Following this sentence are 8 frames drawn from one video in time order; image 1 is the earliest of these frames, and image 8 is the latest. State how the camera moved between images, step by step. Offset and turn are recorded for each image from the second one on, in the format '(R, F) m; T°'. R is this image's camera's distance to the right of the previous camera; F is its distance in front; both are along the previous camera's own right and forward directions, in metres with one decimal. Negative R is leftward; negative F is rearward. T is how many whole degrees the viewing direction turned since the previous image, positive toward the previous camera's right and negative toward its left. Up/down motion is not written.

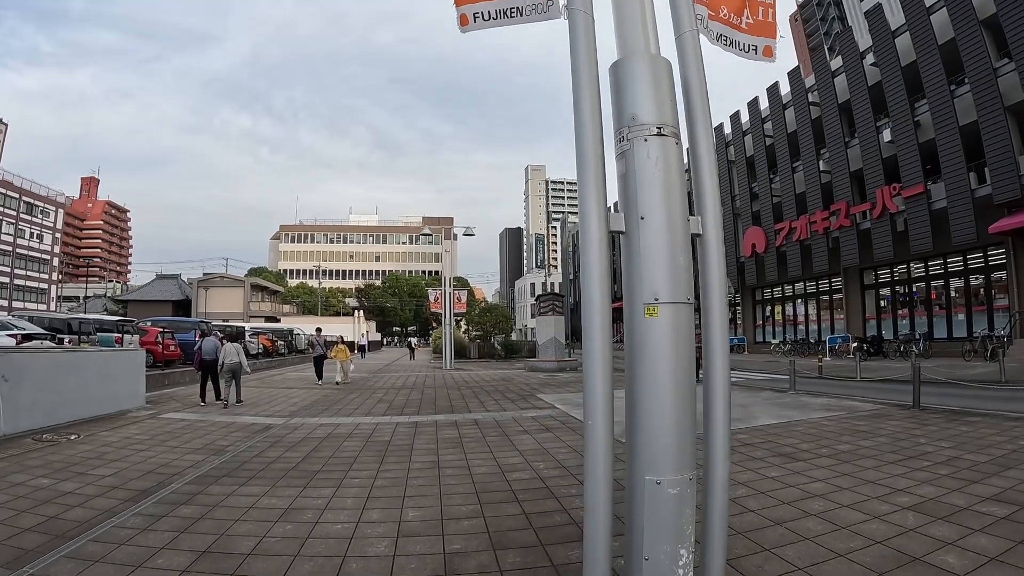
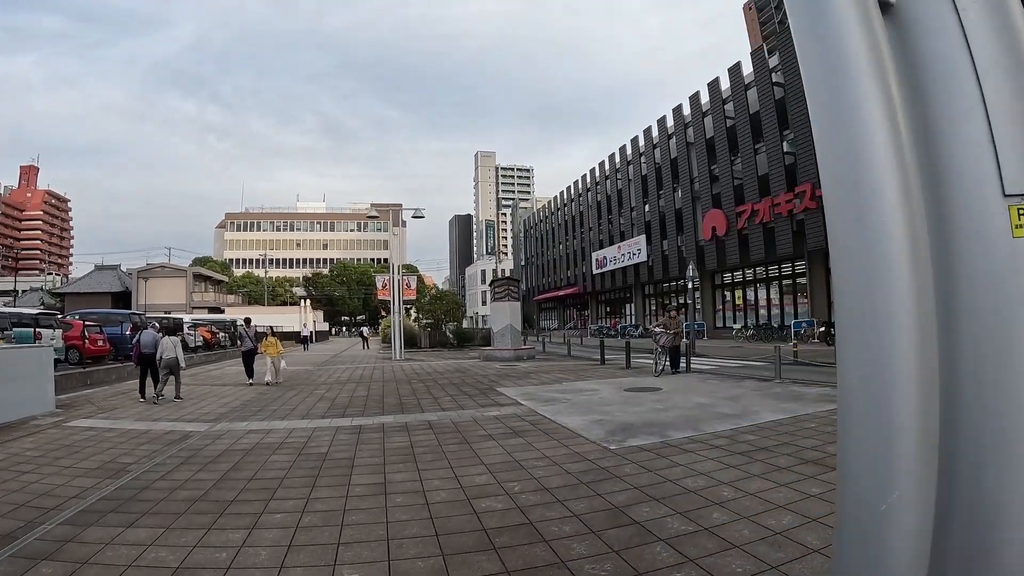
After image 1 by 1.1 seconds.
(-0.2, +1.5) m; +5°
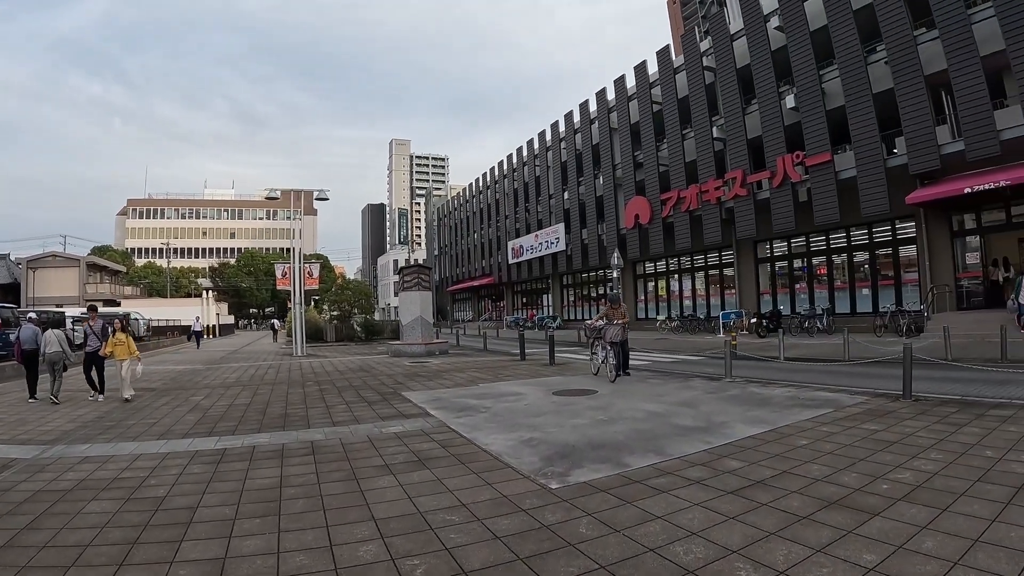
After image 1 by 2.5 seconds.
(+0.1, +2.0) m; +9°
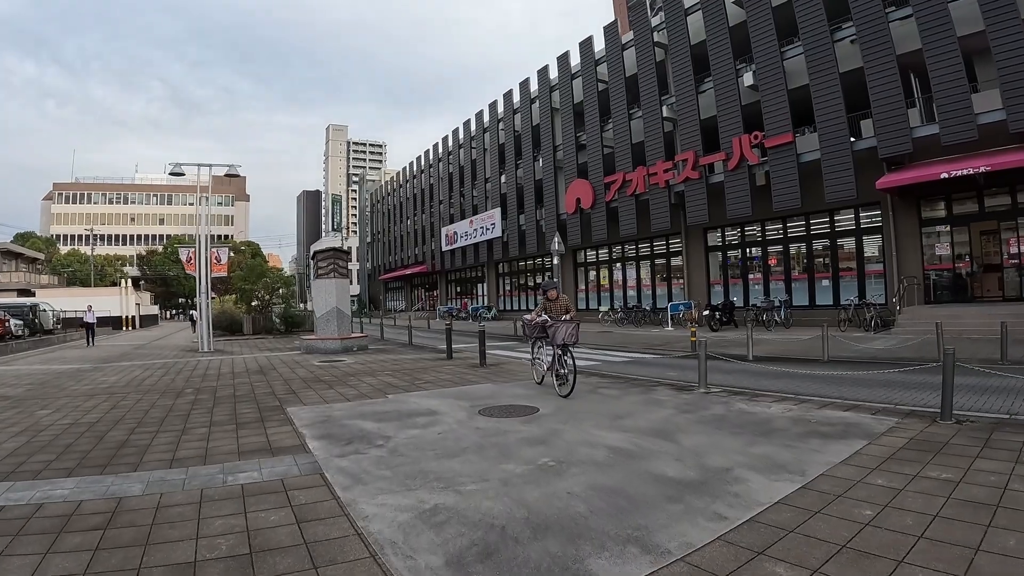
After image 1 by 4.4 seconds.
(+0.3, +2.2) m; +6°
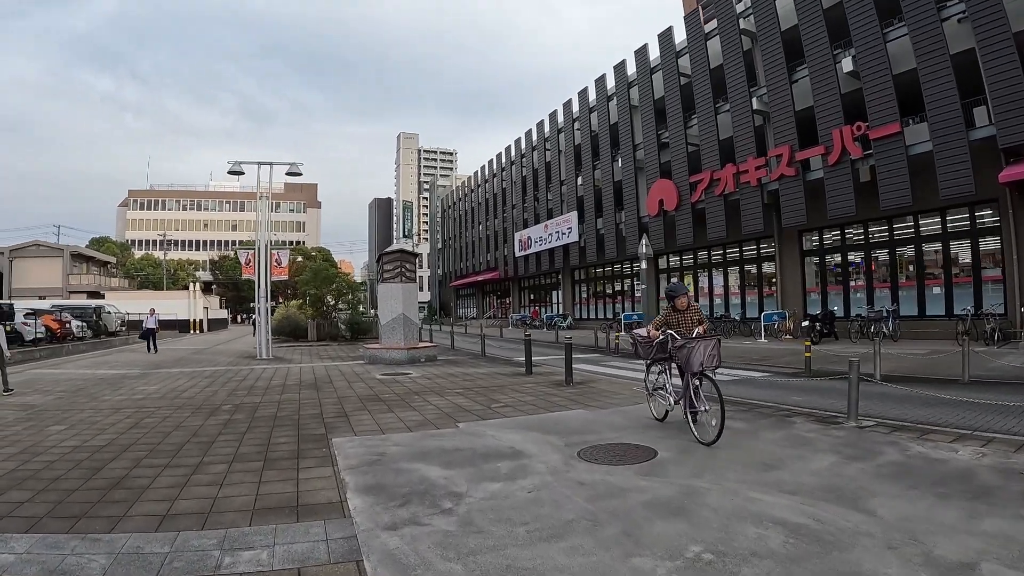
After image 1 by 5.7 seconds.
(-0.4, +1.6) m; -7°
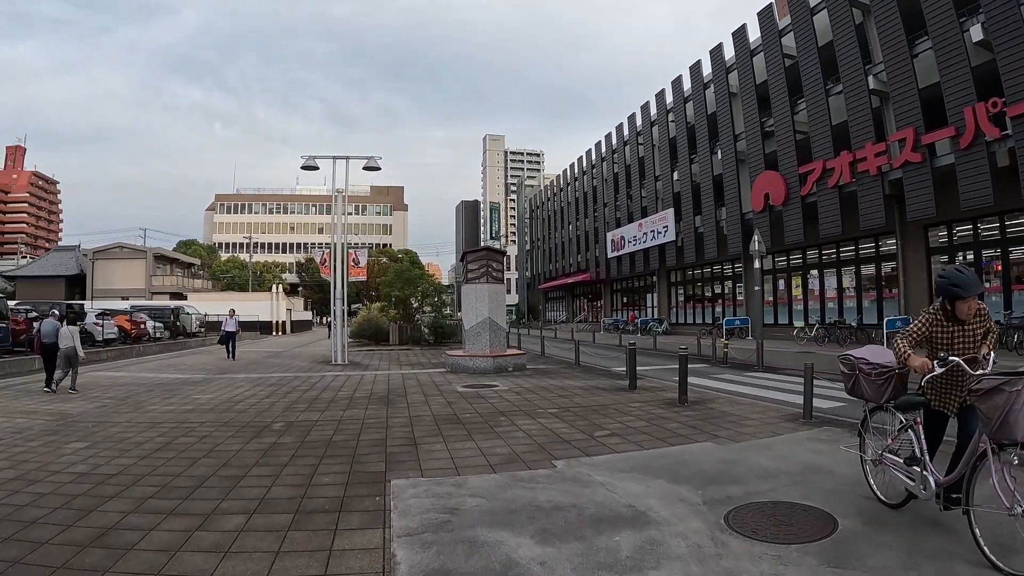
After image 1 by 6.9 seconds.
(-0.3, +1.3) m; -8°
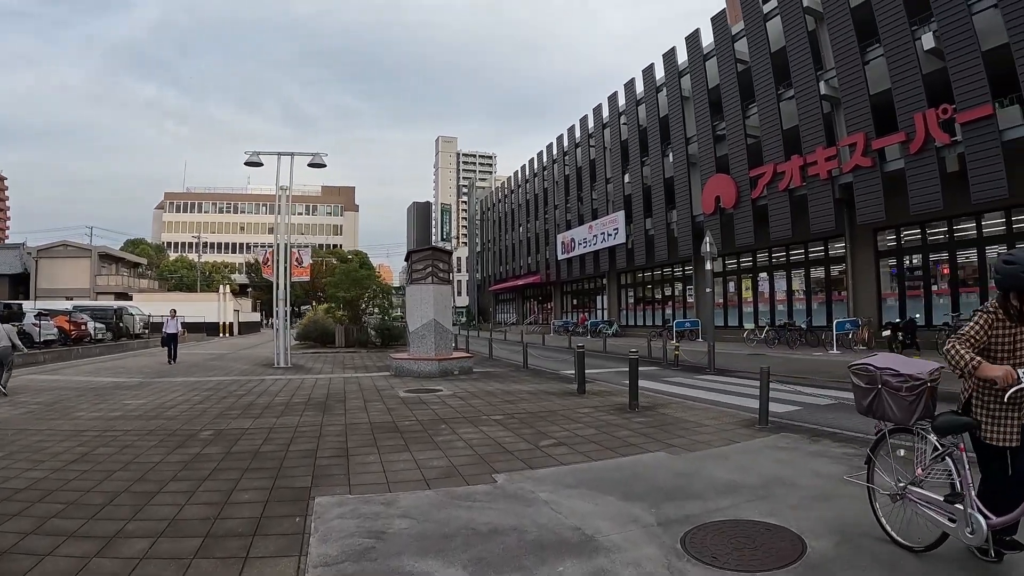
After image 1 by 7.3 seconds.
(+0.1, +0.4) m; +4°
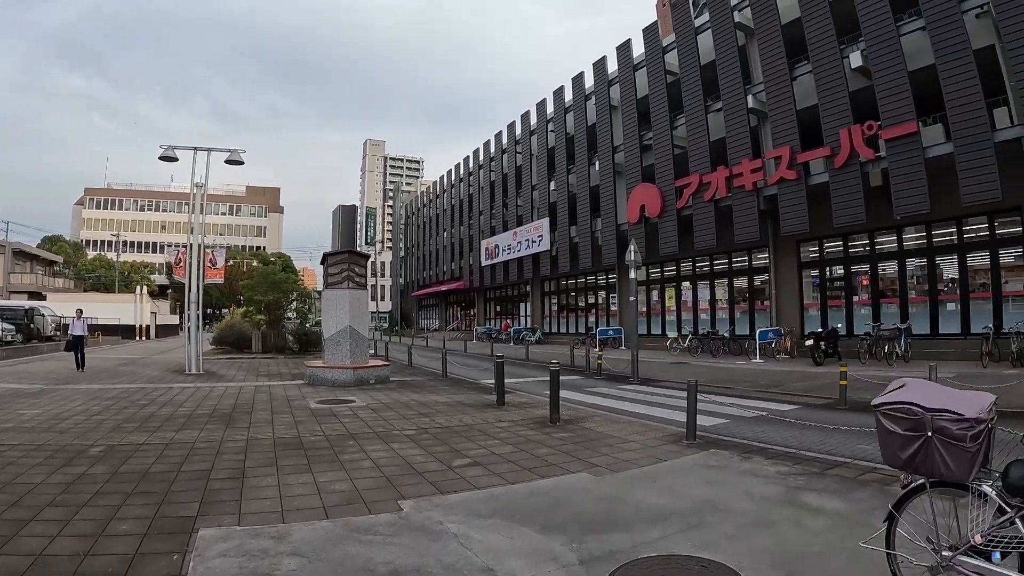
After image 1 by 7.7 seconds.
(+0.3, +0.5) m; +5°
